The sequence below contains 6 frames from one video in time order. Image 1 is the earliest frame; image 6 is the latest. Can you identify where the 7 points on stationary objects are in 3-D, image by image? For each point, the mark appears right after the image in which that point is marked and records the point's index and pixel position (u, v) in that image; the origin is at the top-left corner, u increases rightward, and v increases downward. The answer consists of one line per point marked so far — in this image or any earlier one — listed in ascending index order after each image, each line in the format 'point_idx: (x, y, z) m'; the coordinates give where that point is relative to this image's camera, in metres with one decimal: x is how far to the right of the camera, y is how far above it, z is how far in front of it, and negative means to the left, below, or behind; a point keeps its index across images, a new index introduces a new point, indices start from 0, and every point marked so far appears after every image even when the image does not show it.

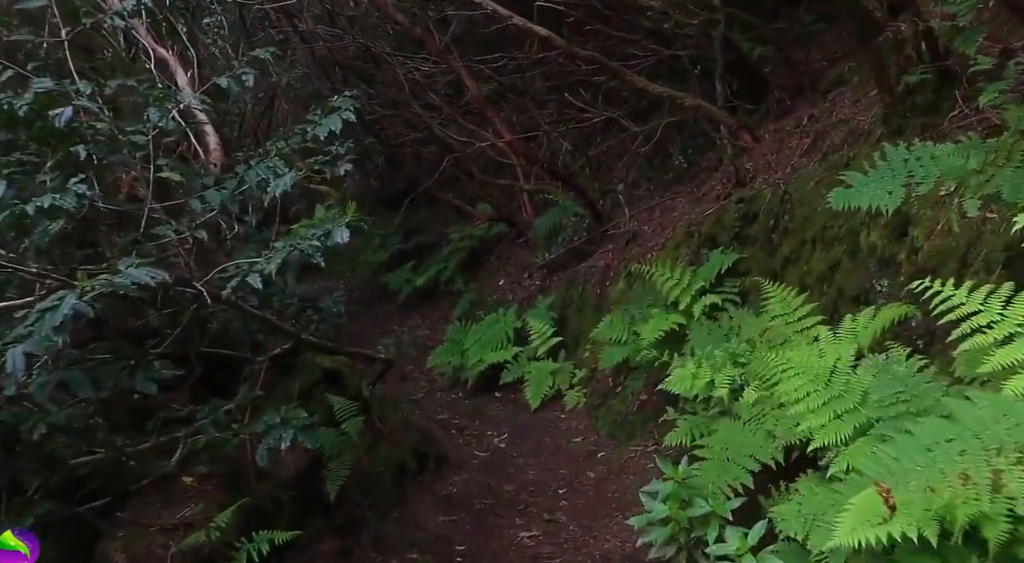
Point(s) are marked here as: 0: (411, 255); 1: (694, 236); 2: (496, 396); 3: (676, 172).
0: (-1.7, +0.5, +16.6) m
1: (+1.5, +0.4, +7.5) m
2: (-0.2, -1.3, +10.3) m
3: (+2.0, +1.3, +11.2) m
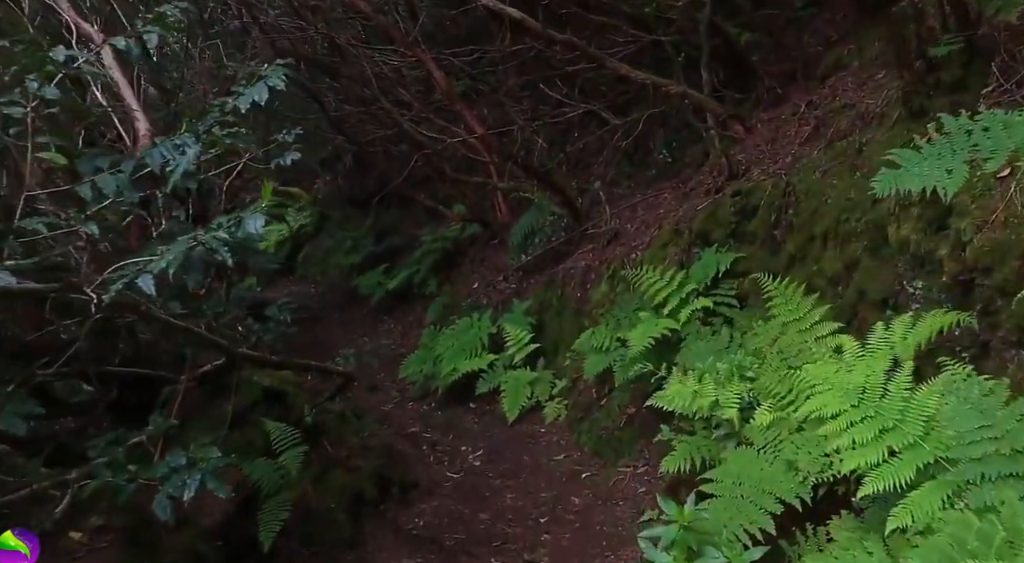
0: (-2.2, +0.4, +15.9) m
1: (+1.3, +0.4, +6.9) m
2: (-0.4, -1.3, +9.7) m
3: (+1.7, +1.3, +10.5) m
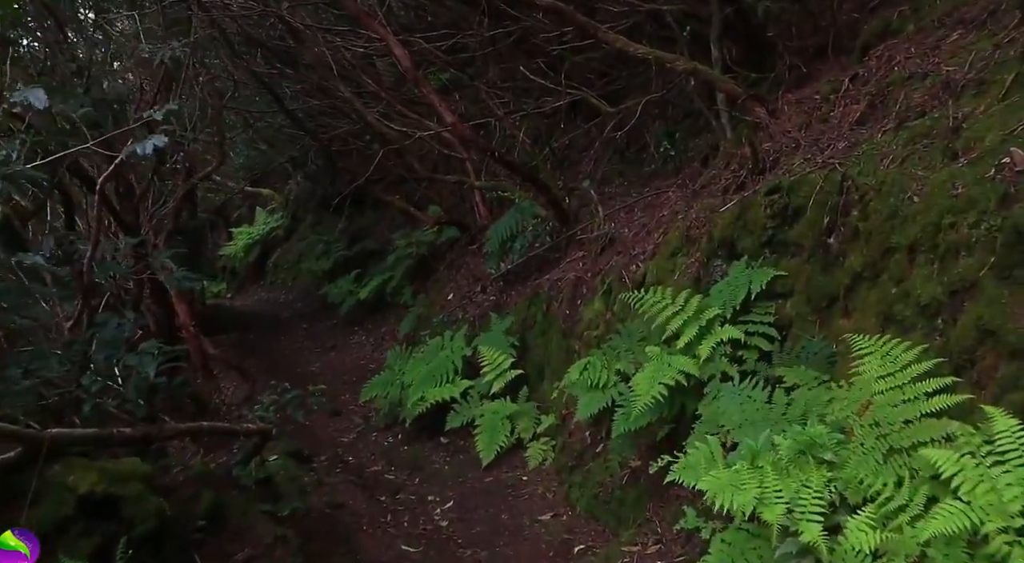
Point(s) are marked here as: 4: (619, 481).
0: (-2.5, +0.3, +14.5) m
1: (+1.1, +0.2, +5.5) m
2: (-0.6, -1.4, +8.2) m
3: (+1.4, +1.2, +9.2) m
4: (+0.6, -1.2, +5.4) m
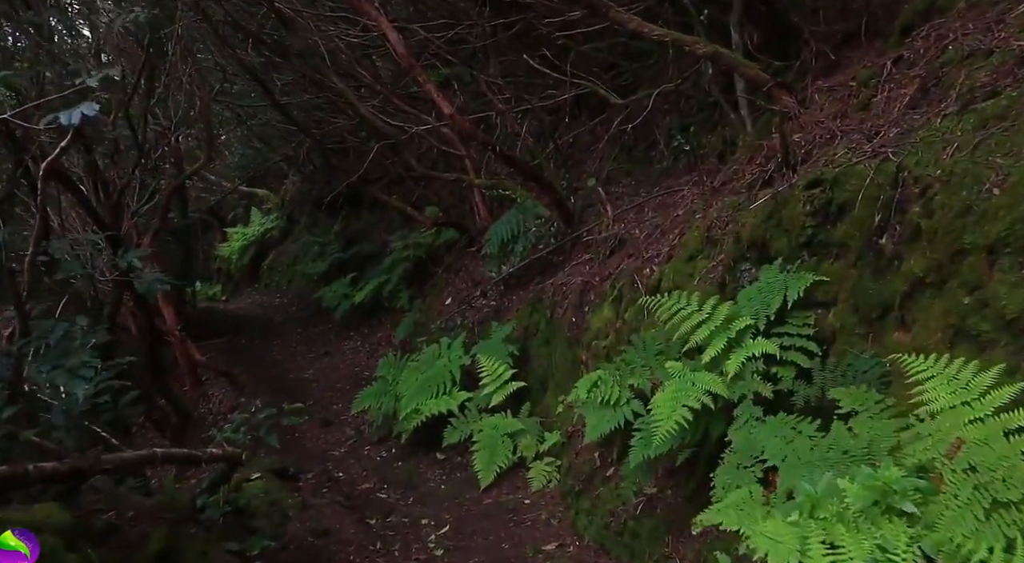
0: (-2.5, +0.2, +13.9) m
1: (+1.1, +0.2, +4.9) m
2: (-0.6, -1.5, +7.7) m
3: (+1.5, +1.1, +8.6) m
4: (+0.6, -1.2, +4.9) m
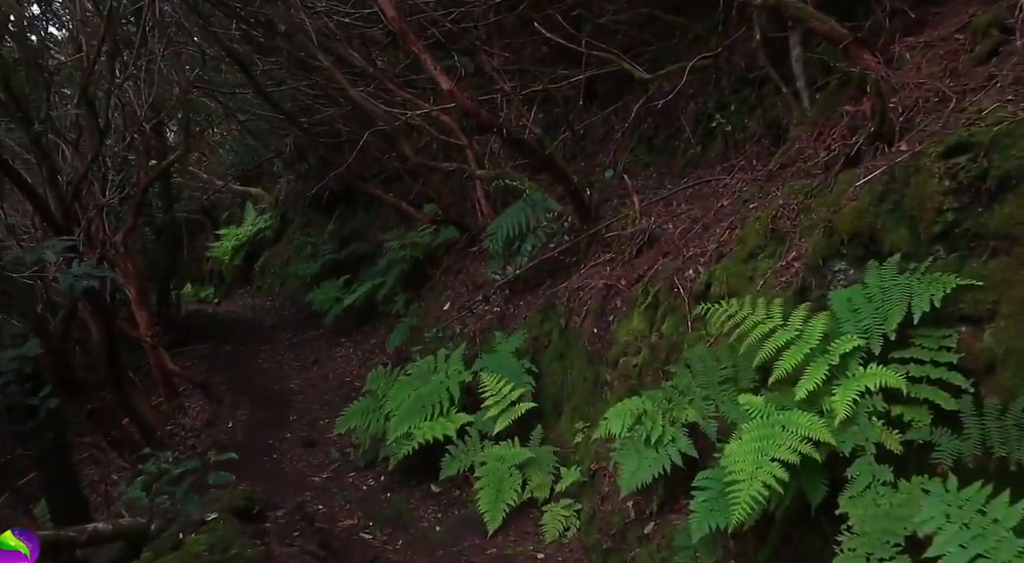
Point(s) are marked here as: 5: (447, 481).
0: (-2.4, +0.2, +12.8) m
1: (+1.2, +0.2, +3.8) m
2: (-0.6, -1.5, +6.5) m
3: (+1.5, +1.1, +7.4) m
4: (+0.7, -1.2, +3.7) m
5: (-0.5, -1.4, +6.6) m
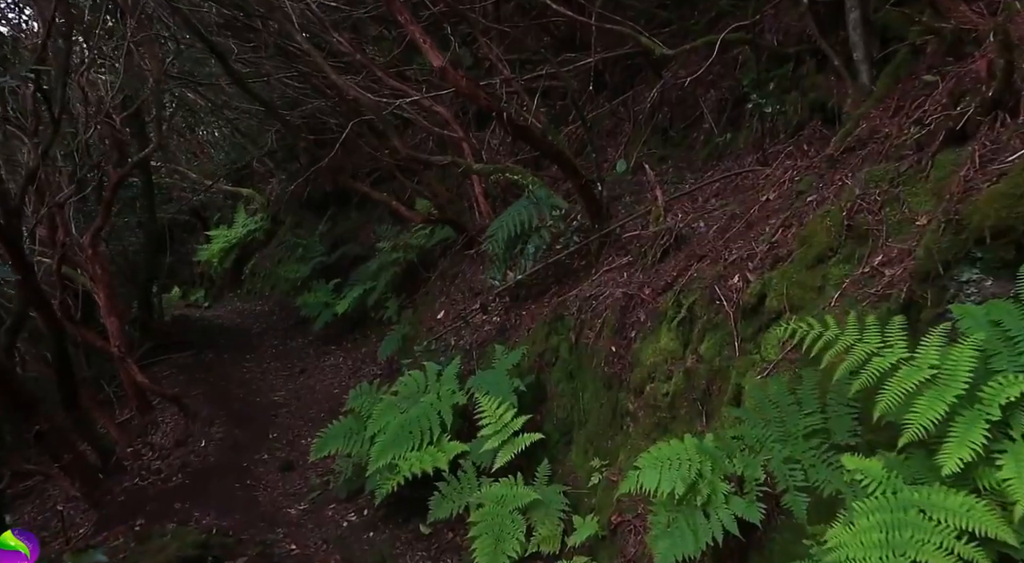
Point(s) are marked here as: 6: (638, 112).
0: (-2.4, +0.1, +11.8) m
1: (+1.2, +0.1, +2.8) m
2: (-0.6, -1.5, +5.5) m
3: (+1.5, +1.0, +6.5) m
4: (+0.7, -1.3, +2.7) m
5: (-0.5, -1.5, +5.6) m
6: (+1.0, +1.4, +7.6) m
